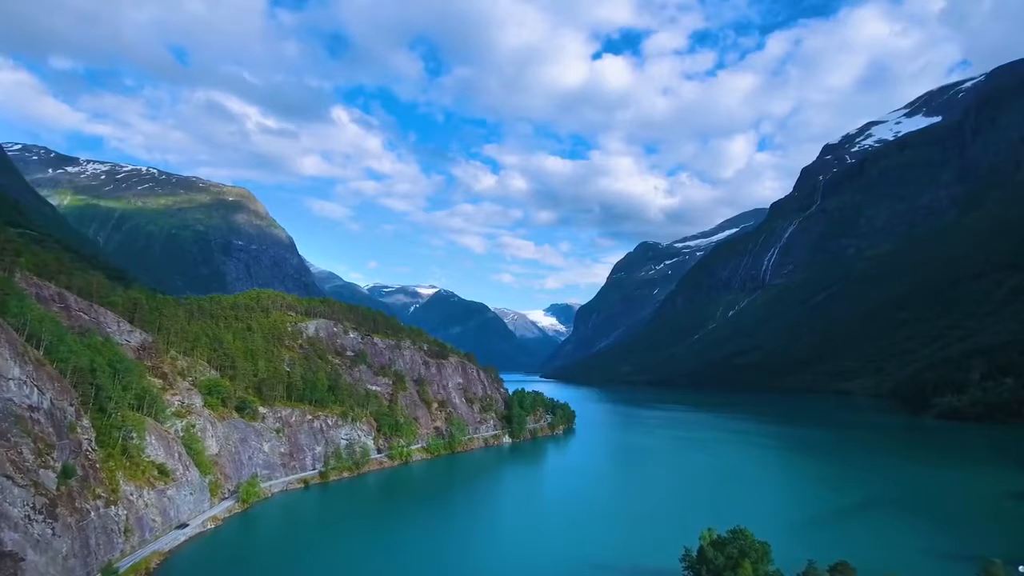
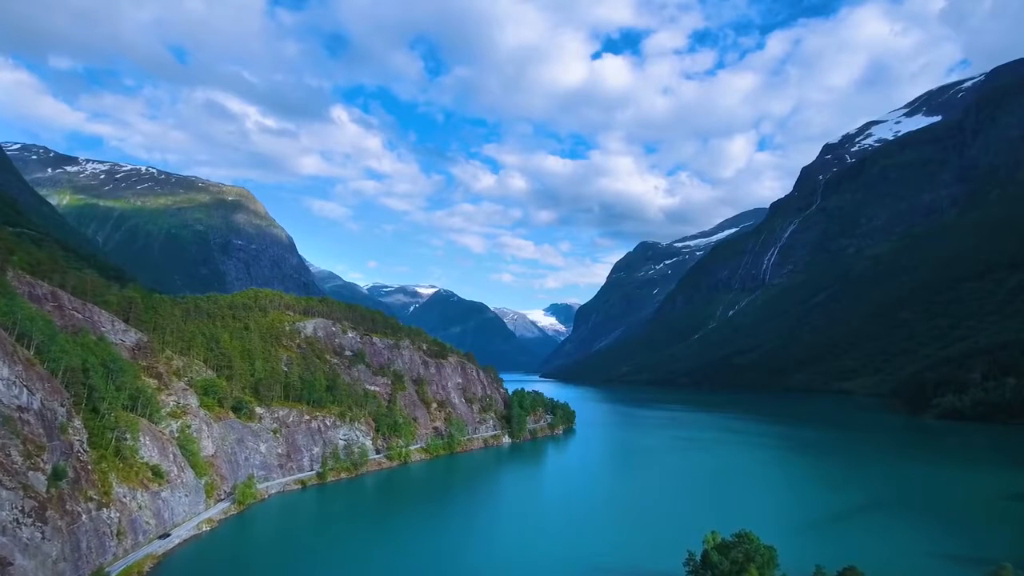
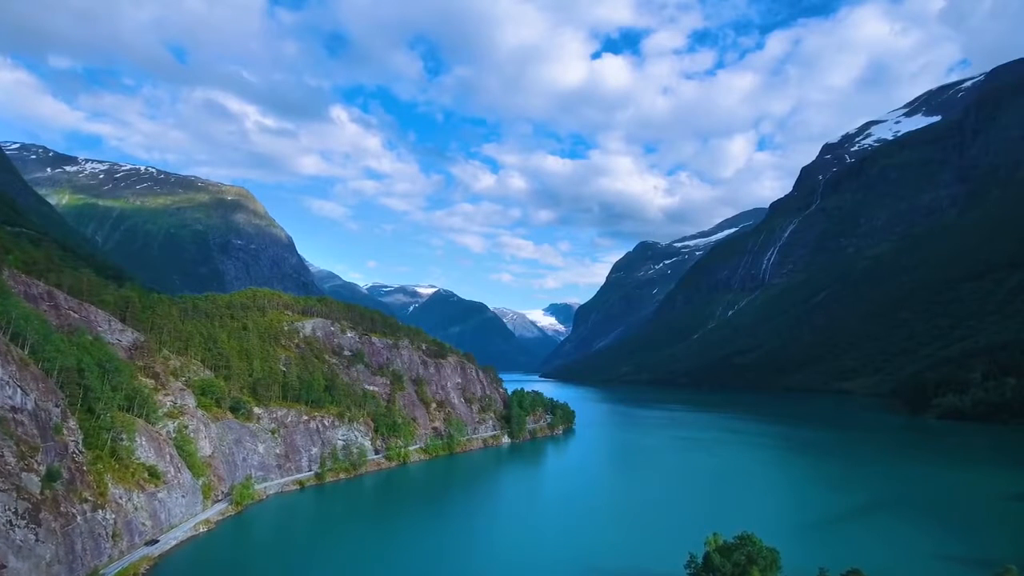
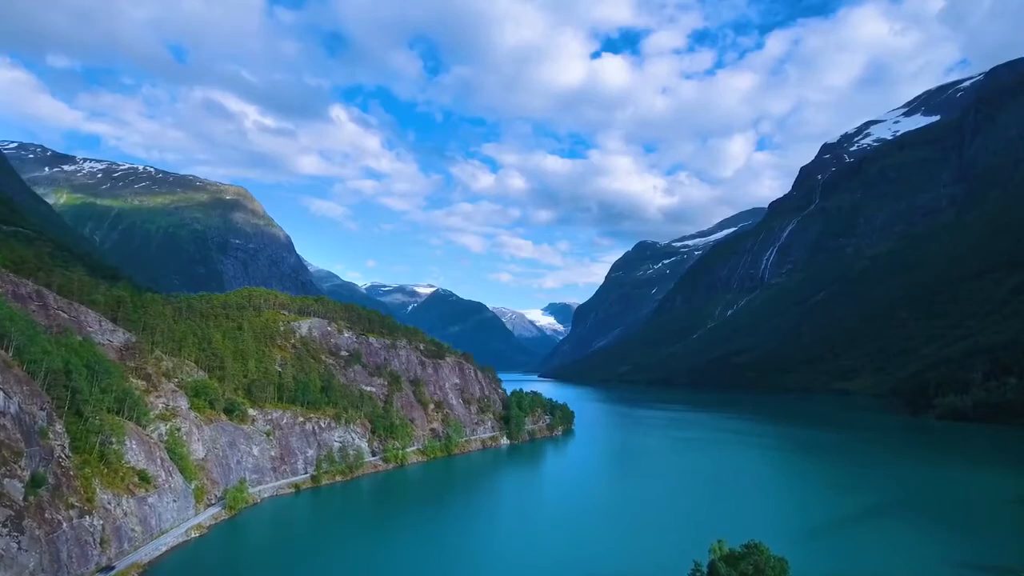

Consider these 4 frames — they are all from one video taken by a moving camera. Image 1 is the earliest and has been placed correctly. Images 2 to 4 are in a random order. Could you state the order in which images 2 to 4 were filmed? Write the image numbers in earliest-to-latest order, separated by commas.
2, 3, 4
